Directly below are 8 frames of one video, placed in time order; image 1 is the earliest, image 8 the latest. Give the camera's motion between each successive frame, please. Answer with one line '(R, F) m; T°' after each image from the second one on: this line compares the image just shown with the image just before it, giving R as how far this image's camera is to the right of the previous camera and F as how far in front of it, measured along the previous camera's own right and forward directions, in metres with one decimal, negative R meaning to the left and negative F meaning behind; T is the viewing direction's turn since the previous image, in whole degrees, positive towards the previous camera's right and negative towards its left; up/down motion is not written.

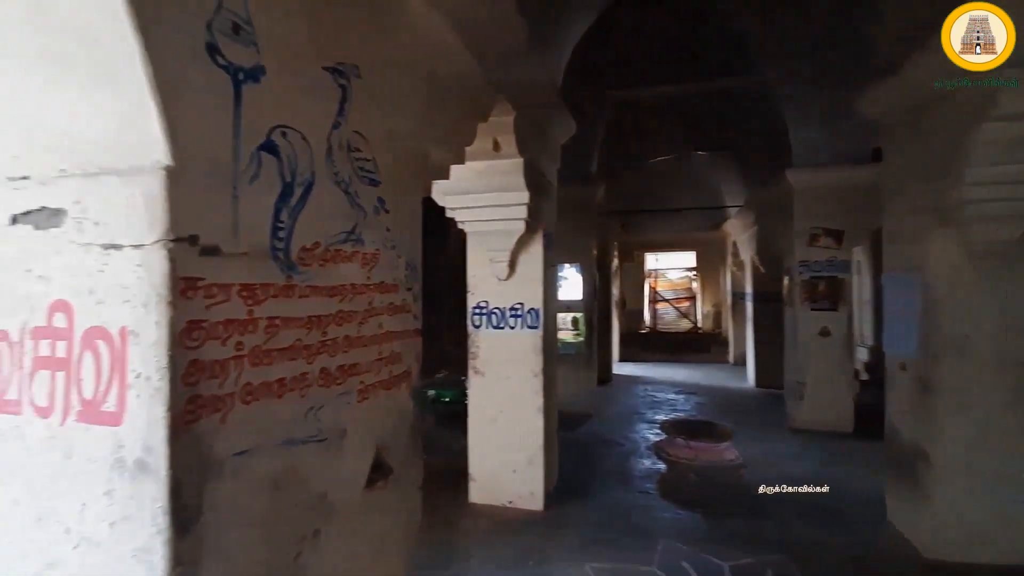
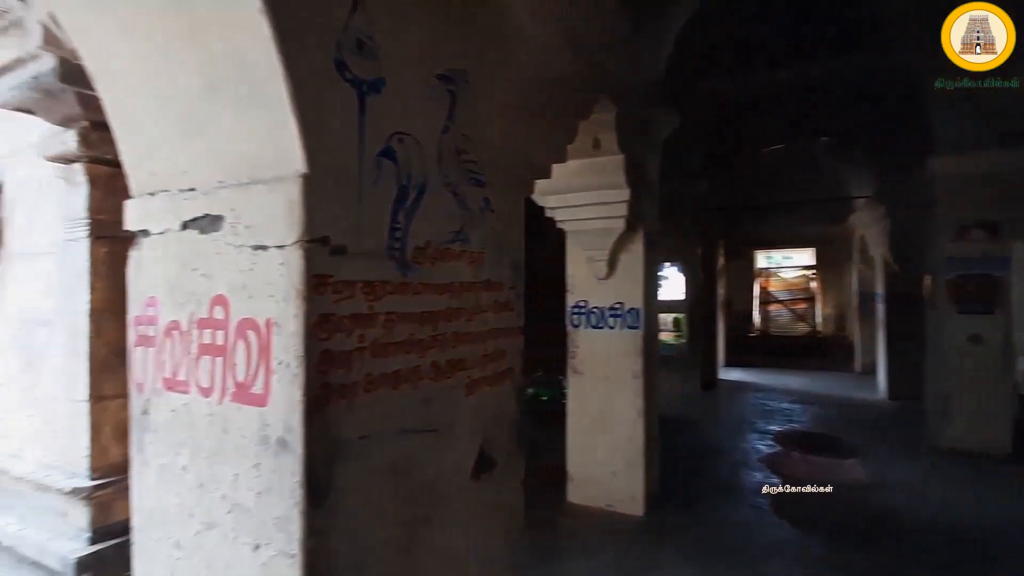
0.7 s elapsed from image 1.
(0.0, 0.0) m; -11°
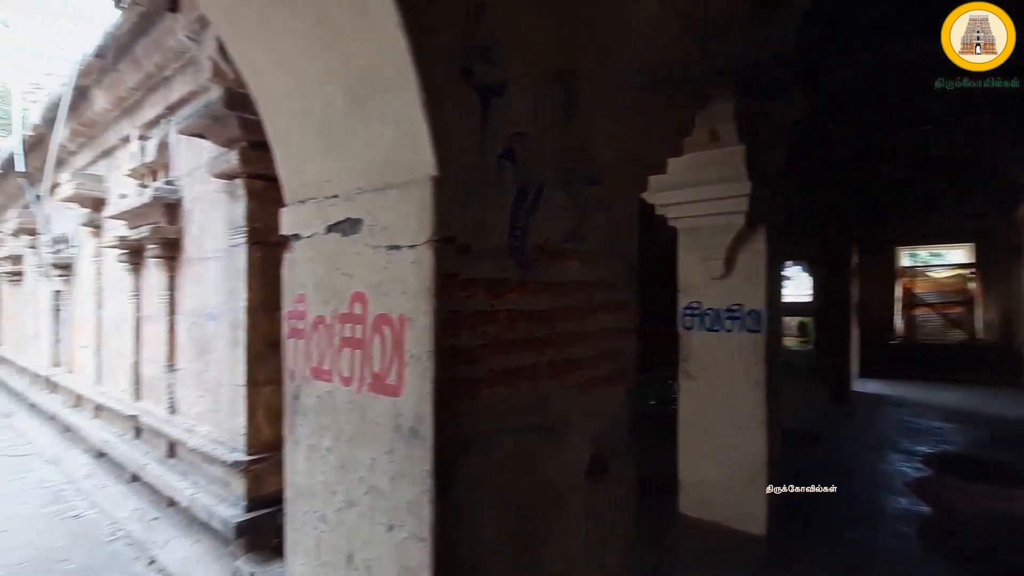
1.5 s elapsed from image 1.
(0.0, 0.0) m; -12°
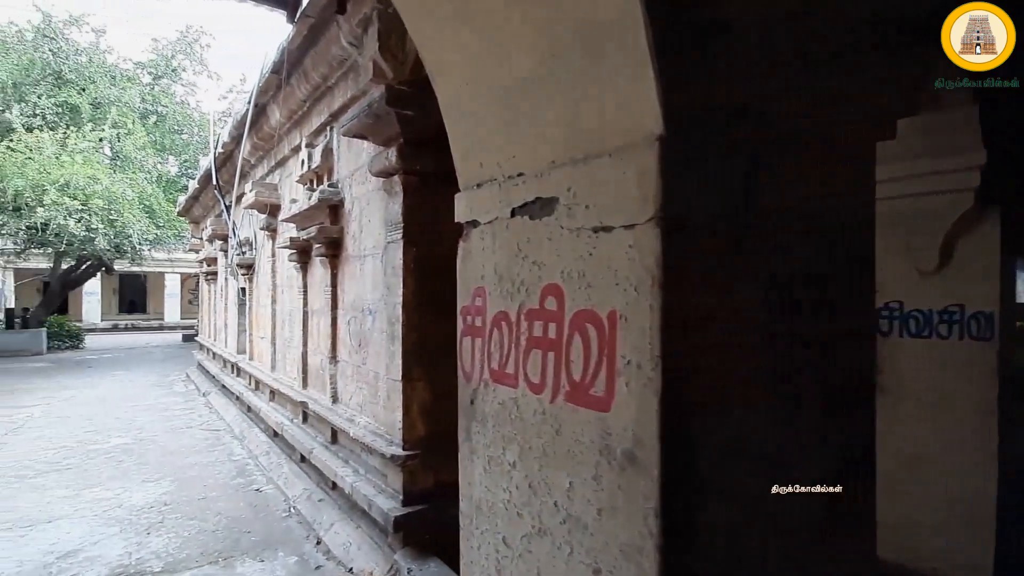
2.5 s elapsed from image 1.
(-0.2, +0.2) m; -14°
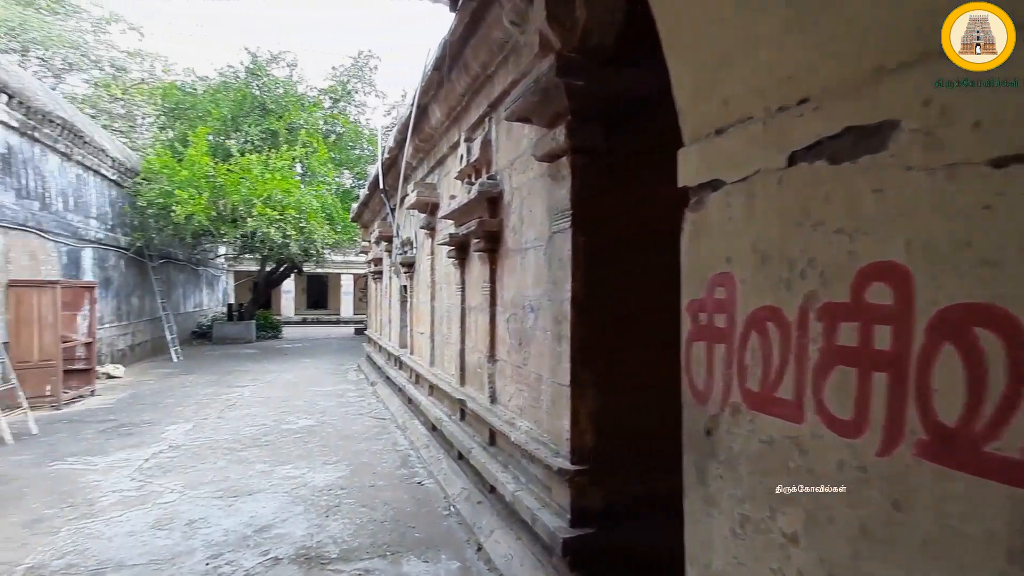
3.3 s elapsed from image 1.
(-0.2, +0.3) m; -16°
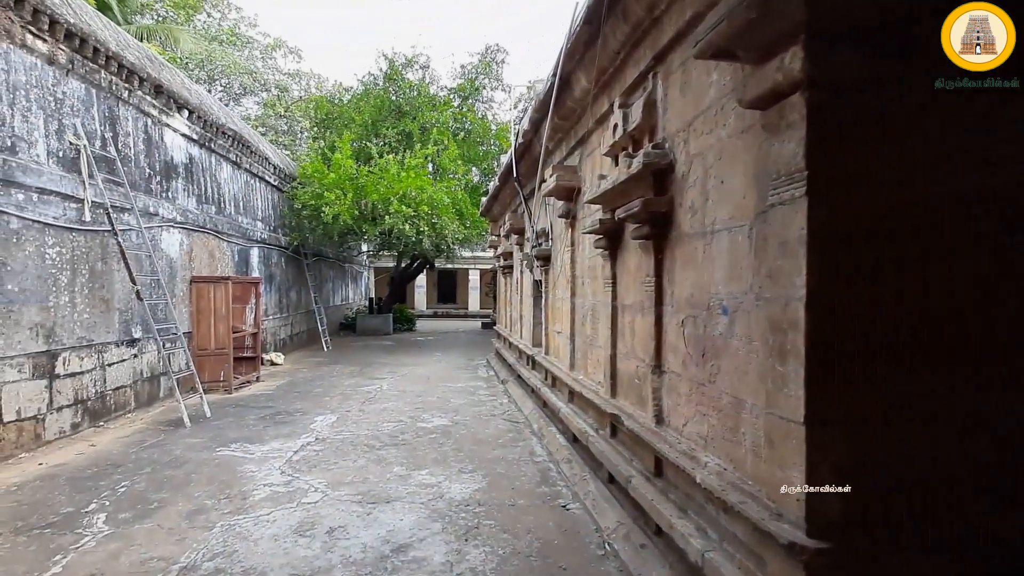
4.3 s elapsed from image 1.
(-0.3, +0.5) m; -14°
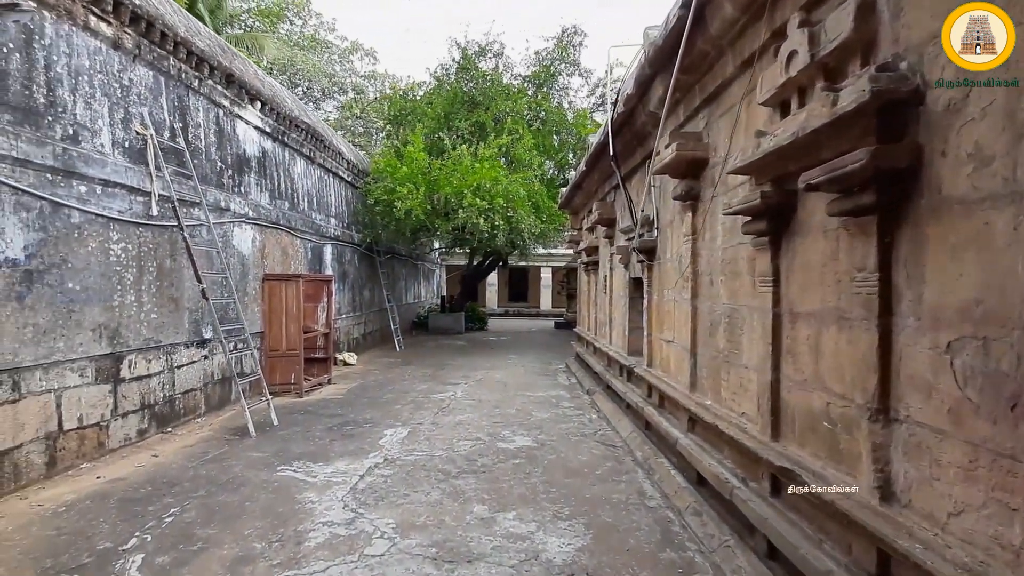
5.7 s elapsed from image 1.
(-0.3, +0.8) m; -8°
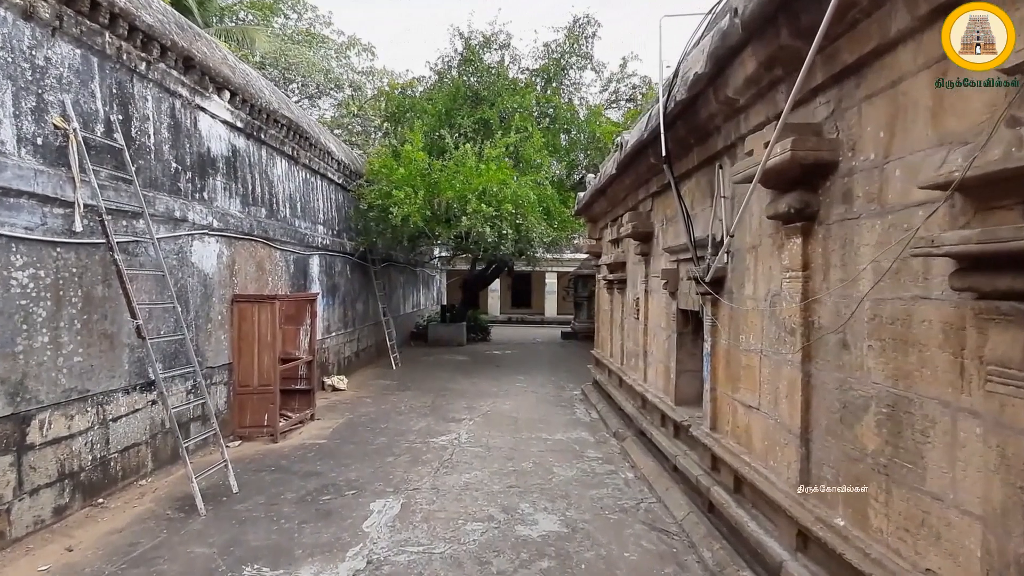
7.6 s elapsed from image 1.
(-0.2, +1.1) m; 0°
